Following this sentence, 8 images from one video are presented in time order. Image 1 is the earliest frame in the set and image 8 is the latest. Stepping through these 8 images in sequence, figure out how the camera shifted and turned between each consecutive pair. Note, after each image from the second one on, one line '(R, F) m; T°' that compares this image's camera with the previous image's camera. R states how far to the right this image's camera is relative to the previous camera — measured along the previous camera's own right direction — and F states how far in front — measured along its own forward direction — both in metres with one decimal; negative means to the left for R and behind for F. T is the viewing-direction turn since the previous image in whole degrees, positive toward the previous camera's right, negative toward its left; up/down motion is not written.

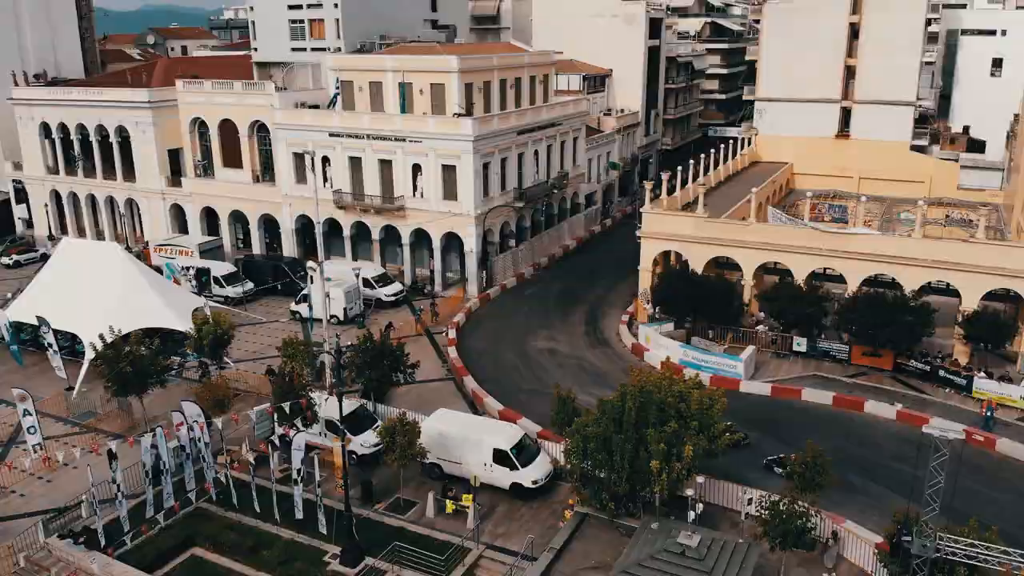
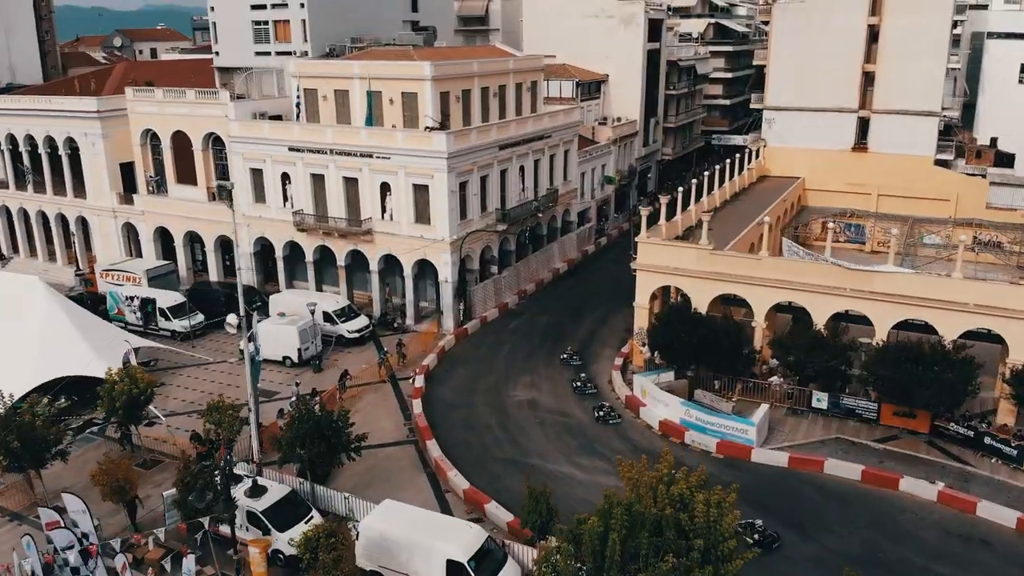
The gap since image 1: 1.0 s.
(+0.7, +4.8) m; 0°
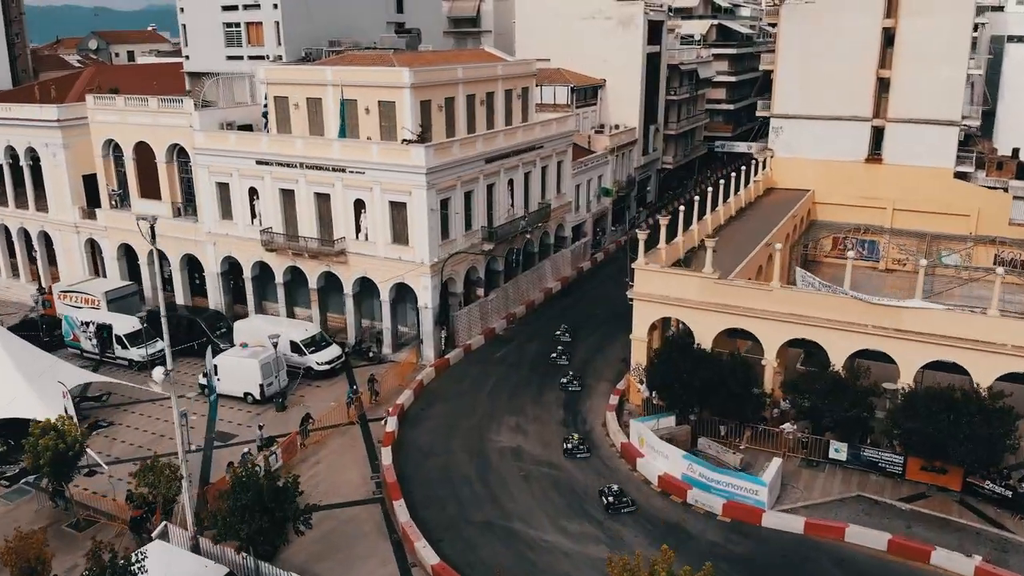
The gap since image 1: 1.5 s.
(+0.5, +3.2) m; 0°
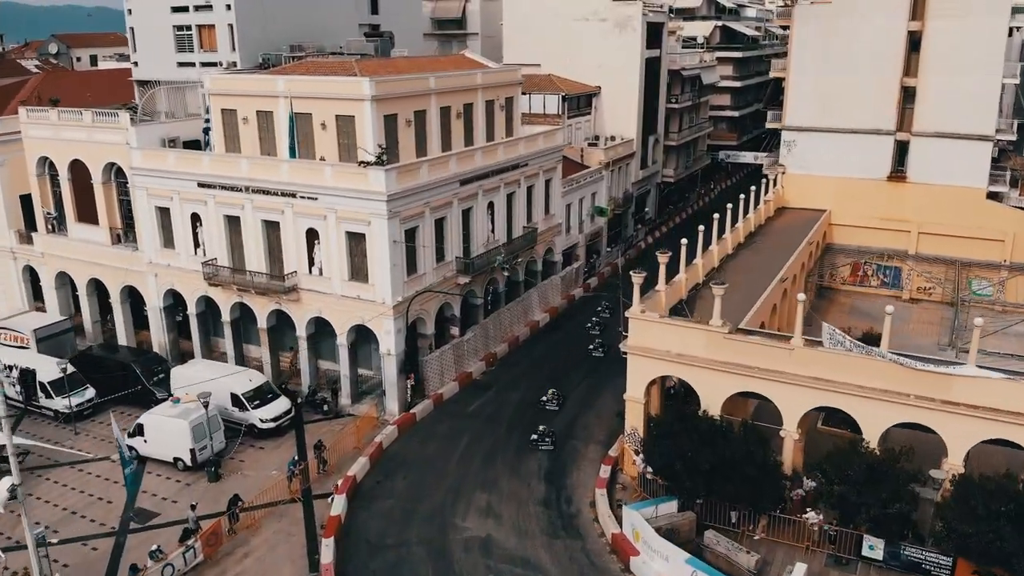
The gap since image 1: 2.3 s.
(+0.7, +4.6) m; 0°
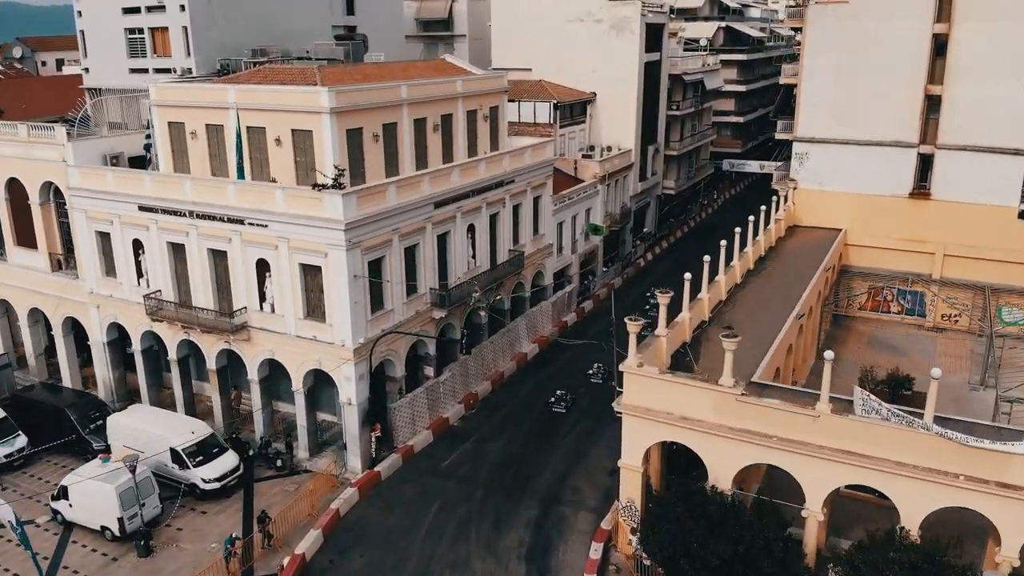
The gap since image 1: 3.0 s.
(+0.5, +3.7) m; 0°
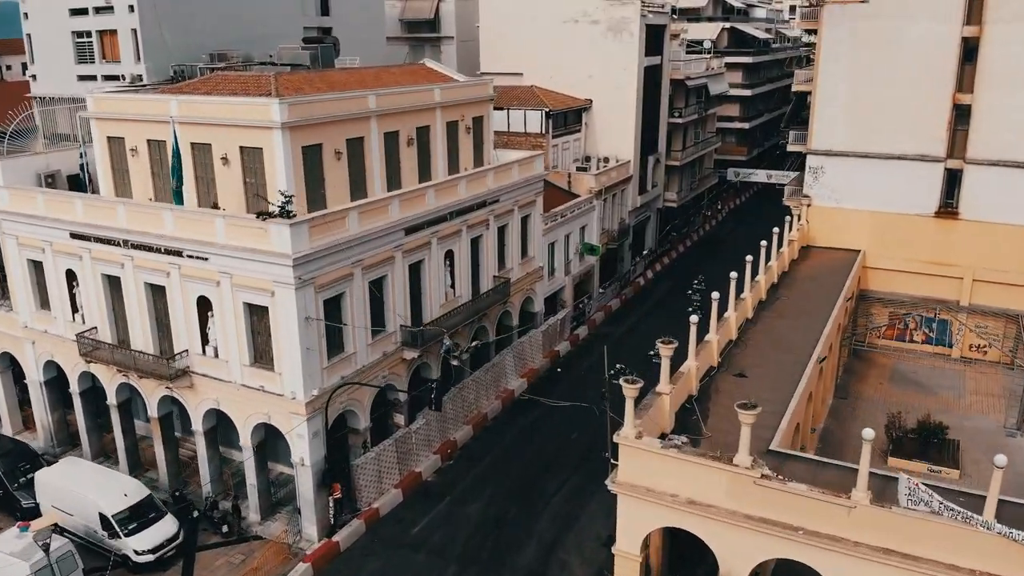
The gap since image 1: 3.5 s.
(+0.4, +3.4) m; 0°
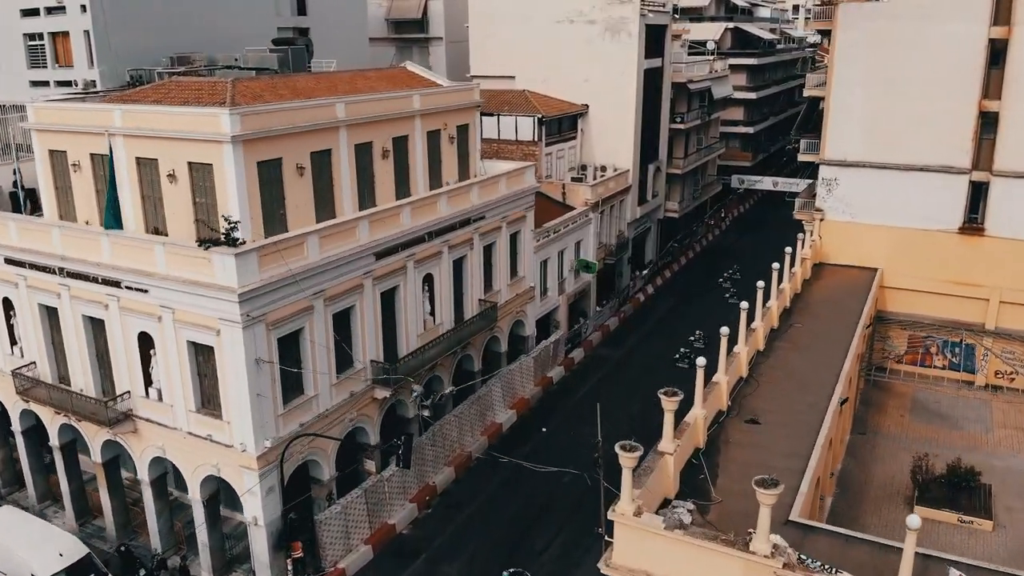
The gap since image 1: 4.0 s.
(+0.3, +2.7) m; 0°
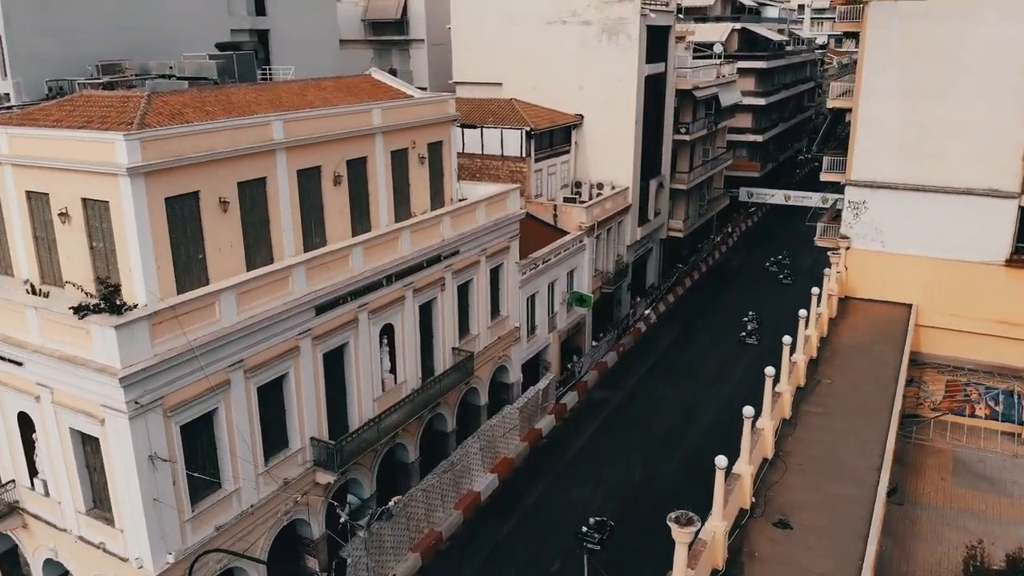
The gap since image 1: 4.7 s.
(+0.5, +4.1) m; 0°
